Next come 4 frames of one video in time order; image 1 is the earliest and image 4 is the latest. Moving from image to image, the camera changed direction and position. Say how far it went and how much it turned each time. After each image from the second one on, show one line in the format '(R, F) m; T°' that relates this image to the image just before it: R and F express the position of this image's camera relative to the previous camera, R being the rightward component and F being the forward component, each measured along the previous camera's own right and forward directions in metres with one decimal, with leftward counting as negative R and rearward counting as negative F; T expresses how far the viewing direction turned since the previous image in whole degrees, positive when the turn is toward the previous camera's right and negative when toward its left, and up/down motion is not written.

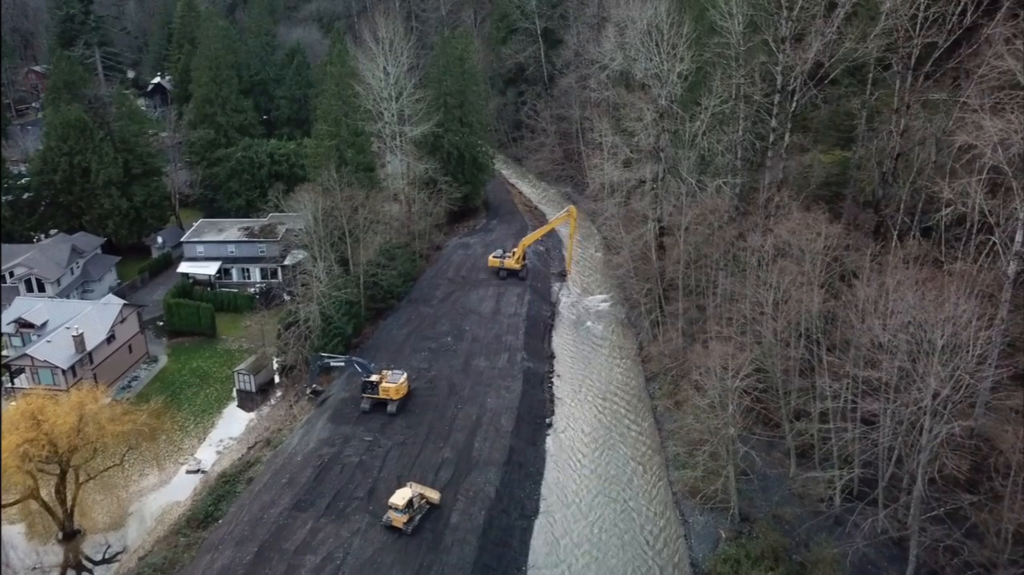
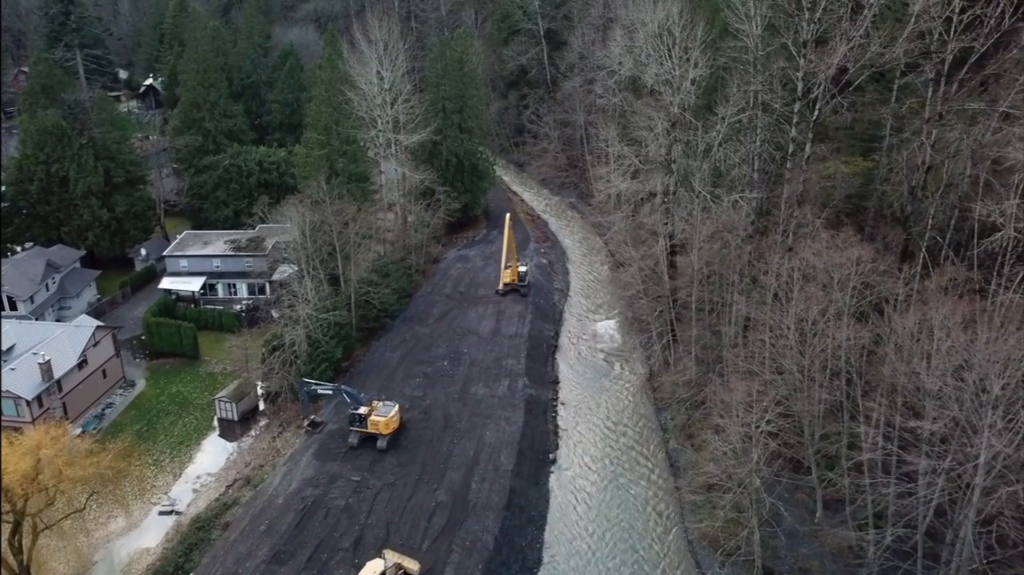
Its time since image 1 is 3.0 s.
(0.0, +1.9) m; 0°
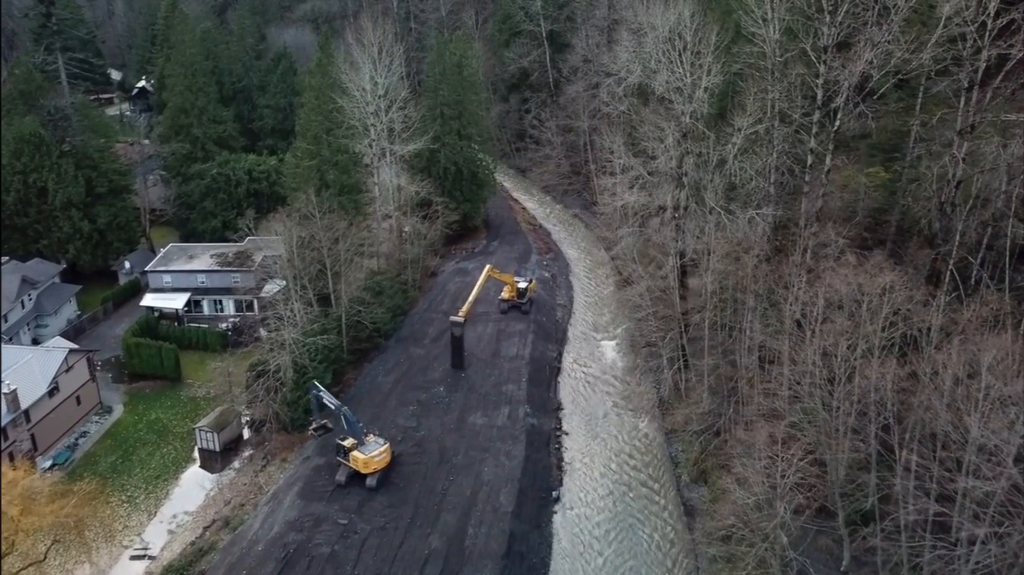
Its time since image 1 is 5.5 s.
(0.0, +1.6) m; 0°
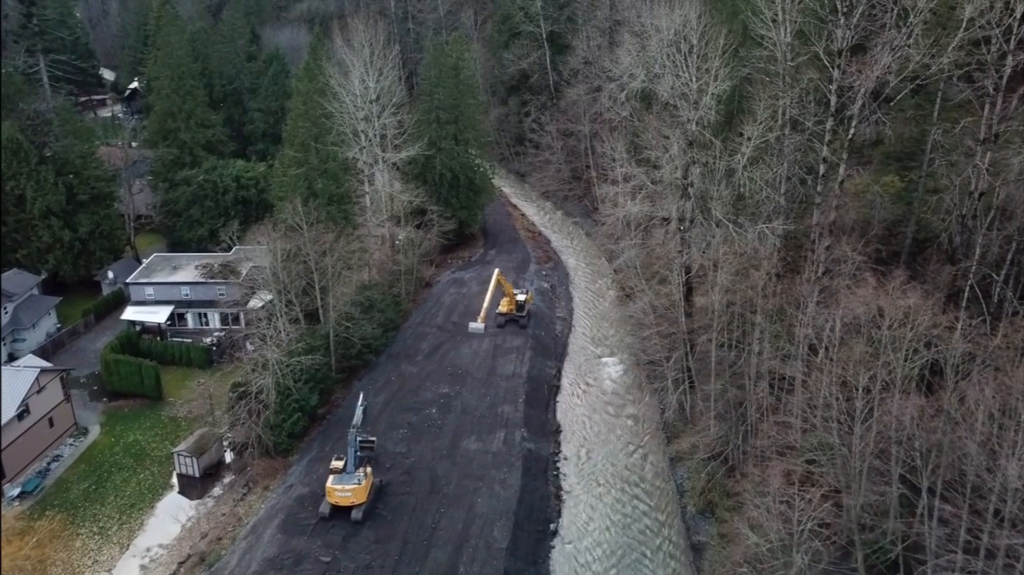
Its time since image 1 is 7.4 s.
(+0.1, +1.3) m; 0°
